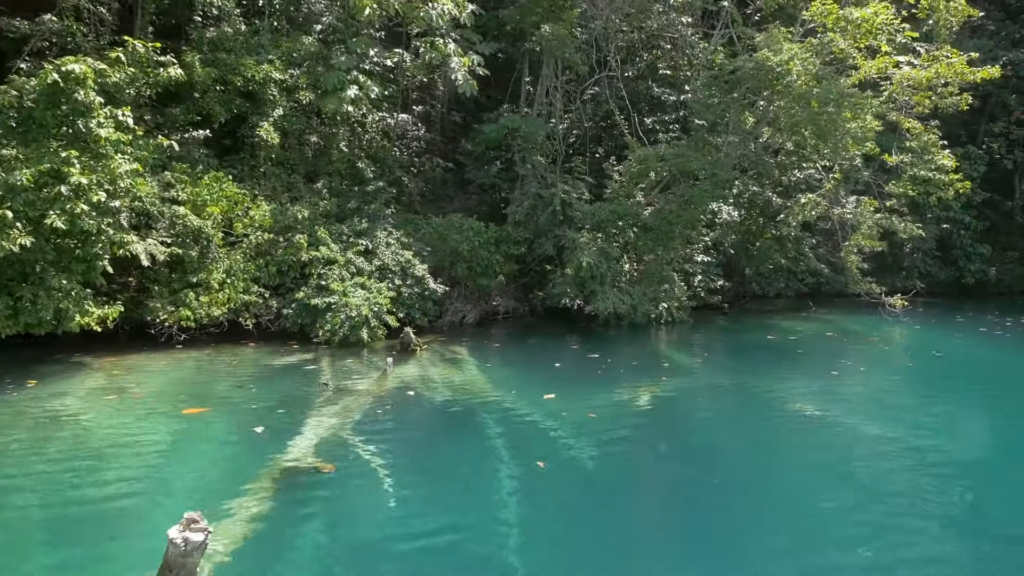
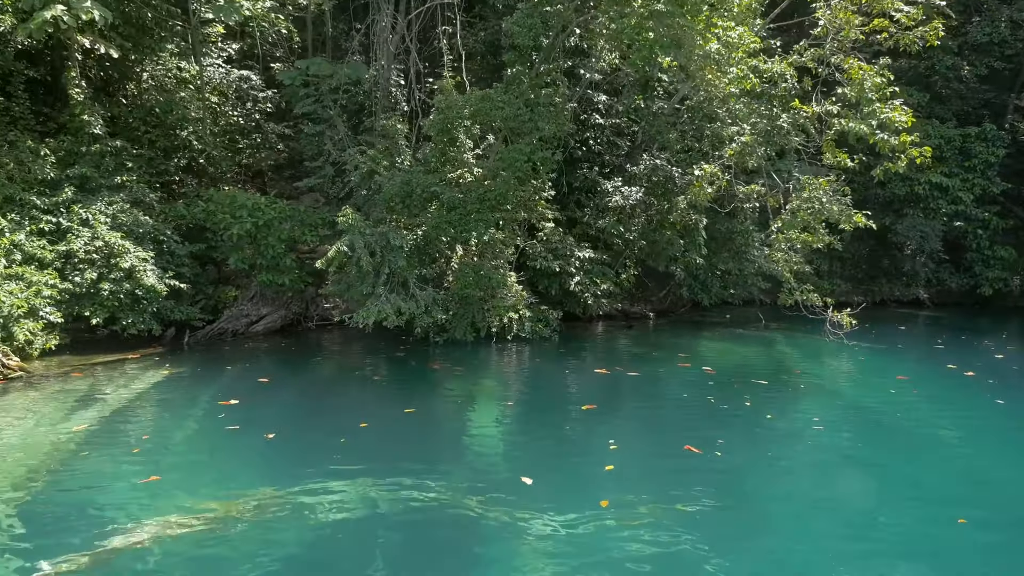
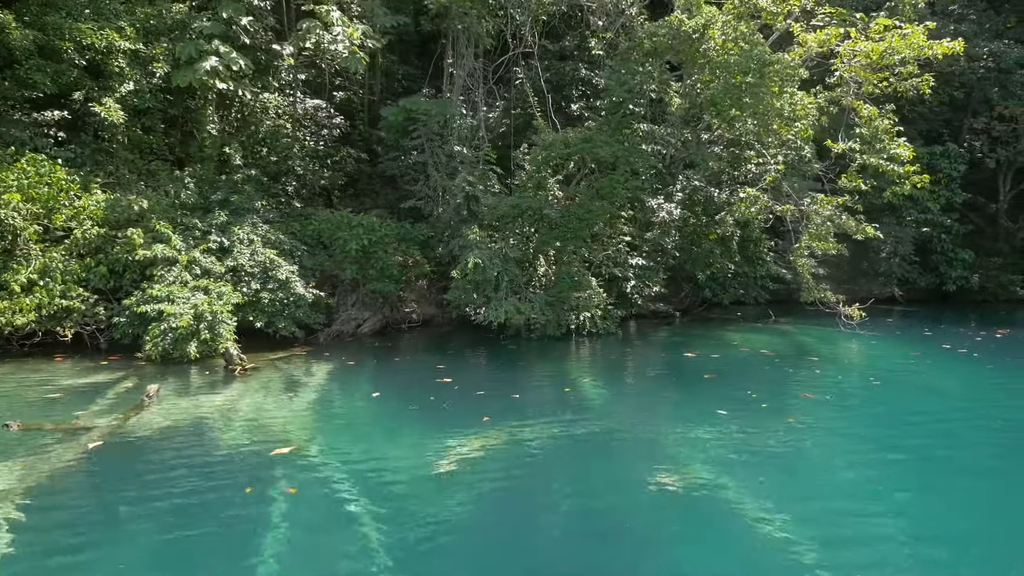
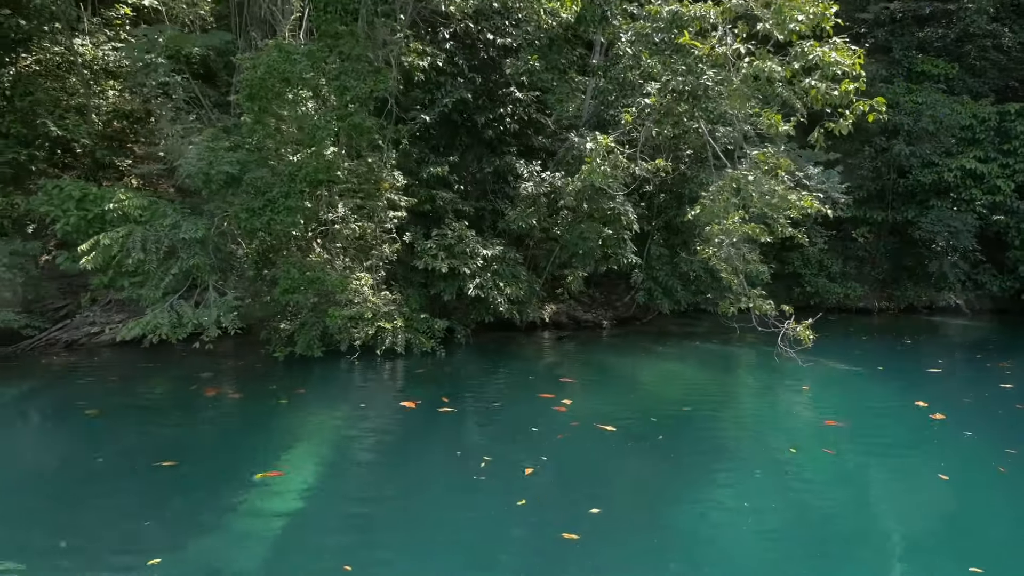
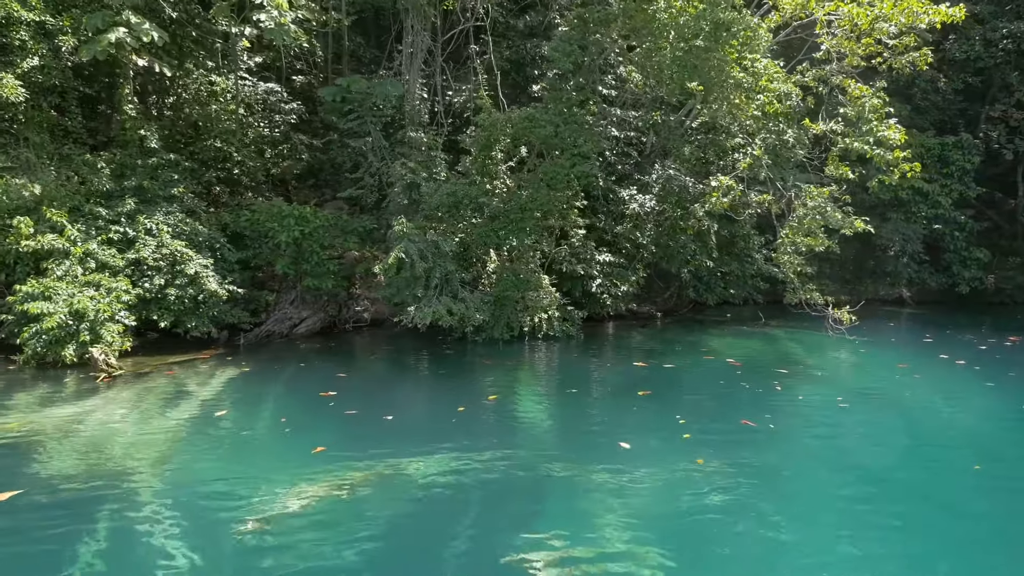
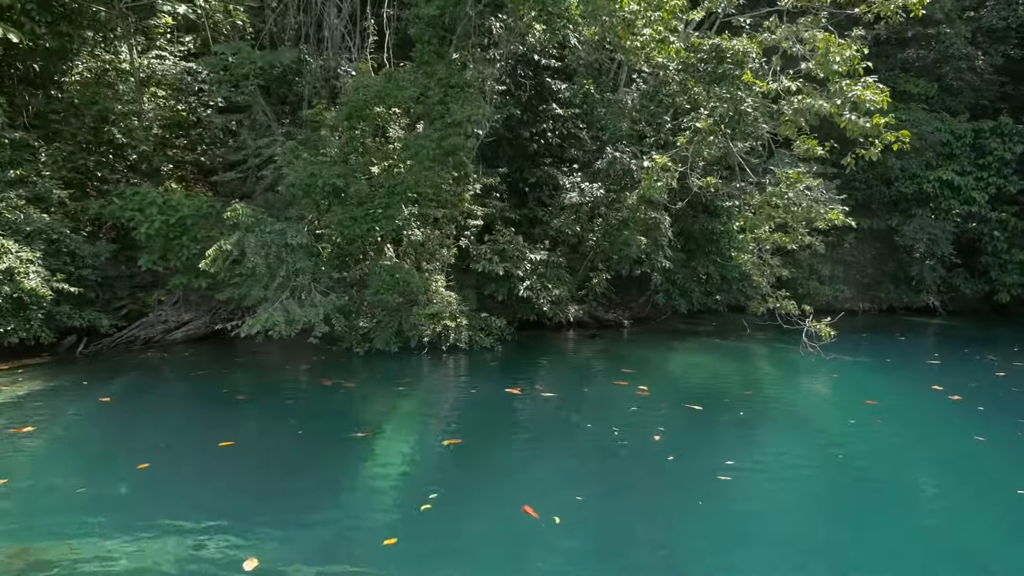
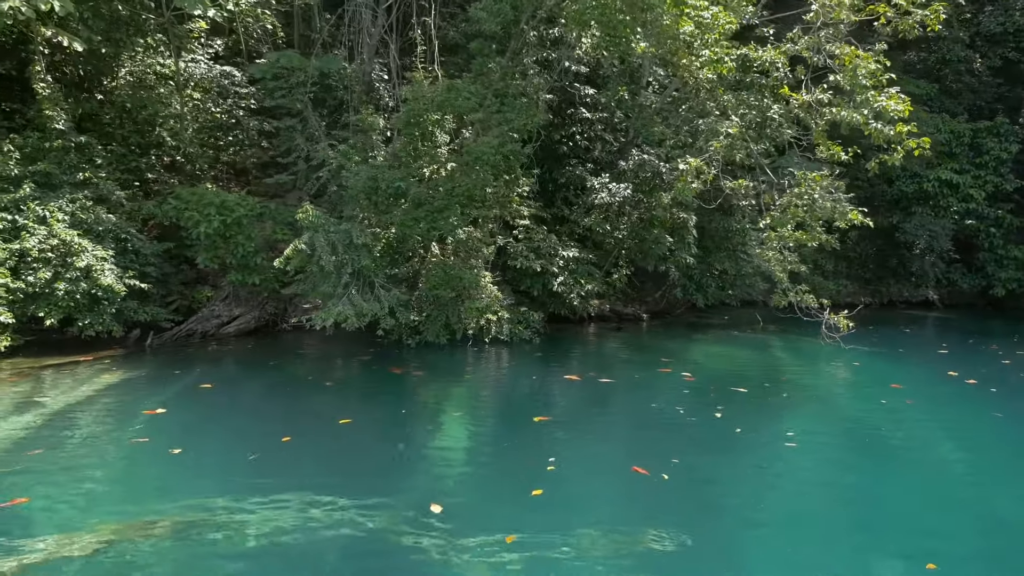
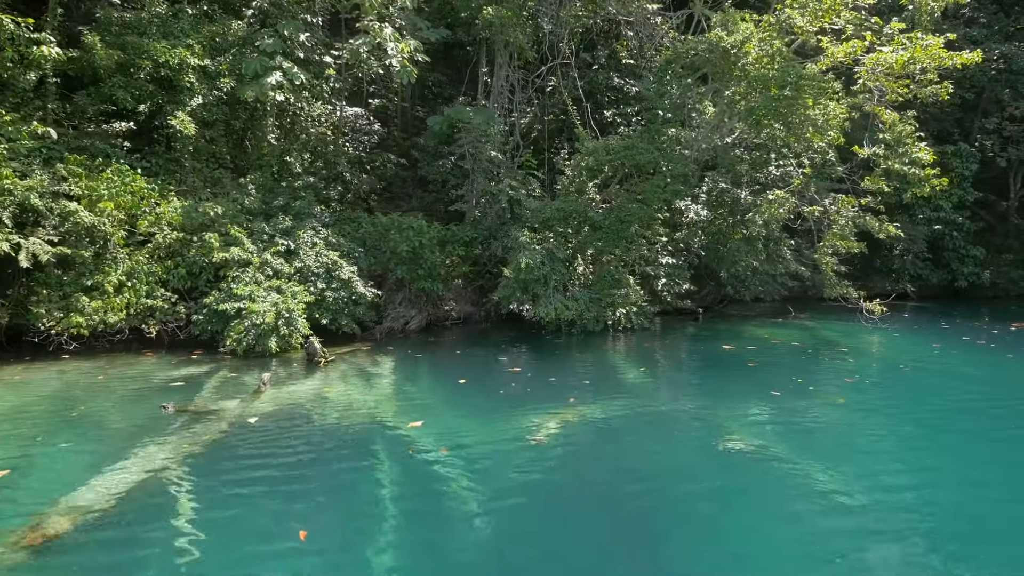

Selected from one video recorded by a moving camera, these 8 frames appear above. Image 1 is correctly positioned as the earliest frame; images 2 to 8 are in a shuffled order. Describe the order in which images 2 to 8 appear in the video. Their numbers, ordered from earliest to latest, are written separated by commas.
8, 3, 5, 2, 7, 6, 4
